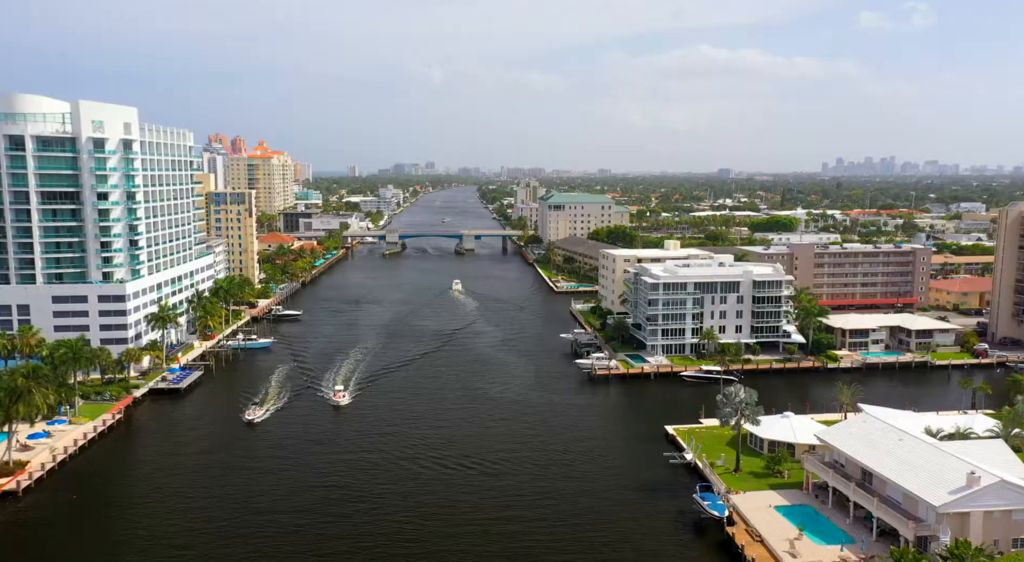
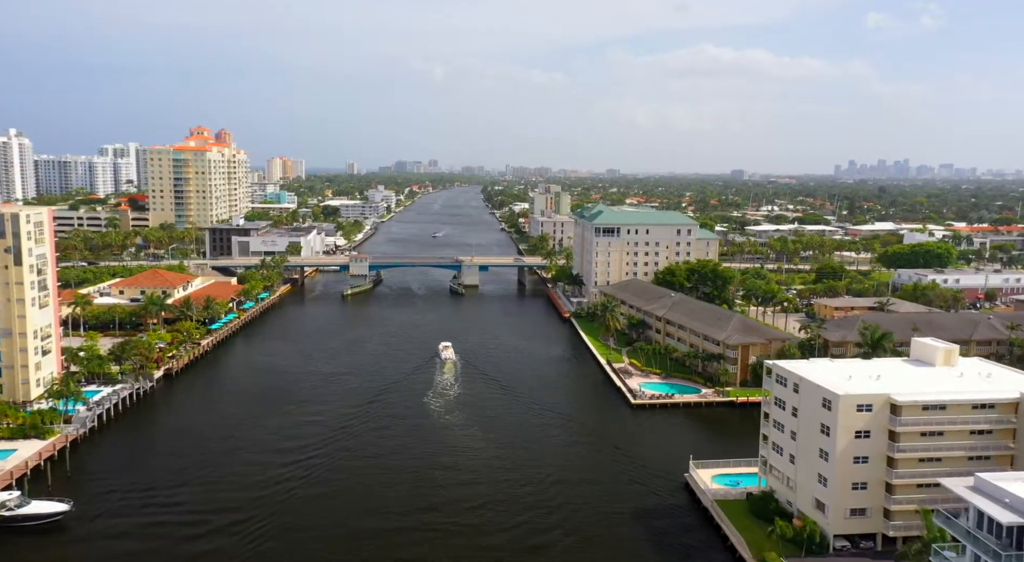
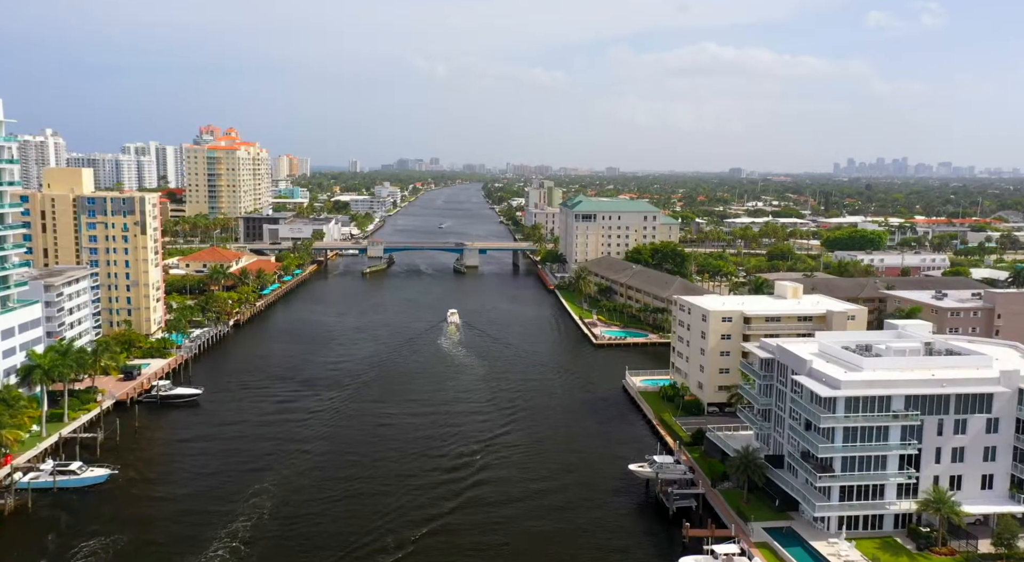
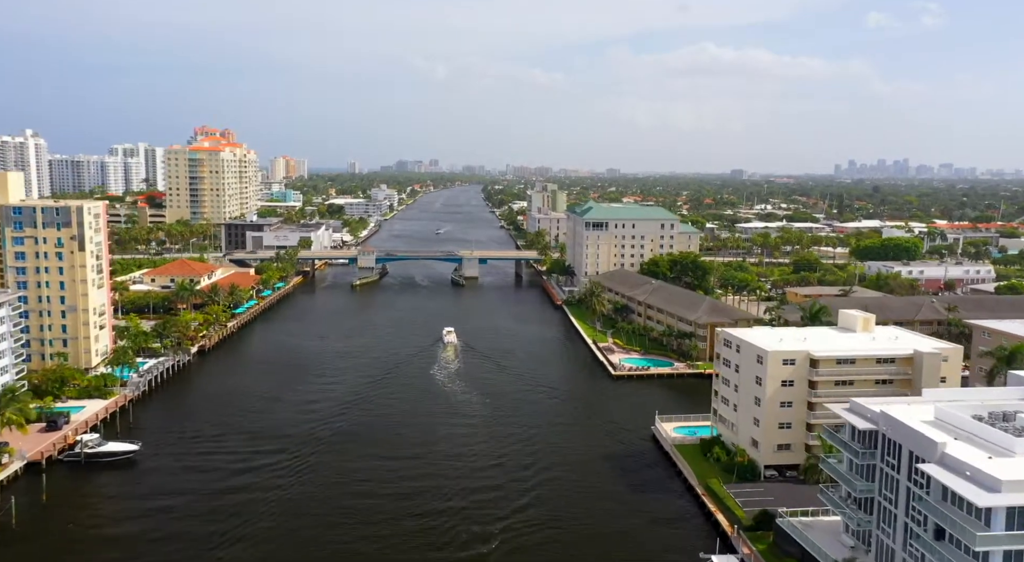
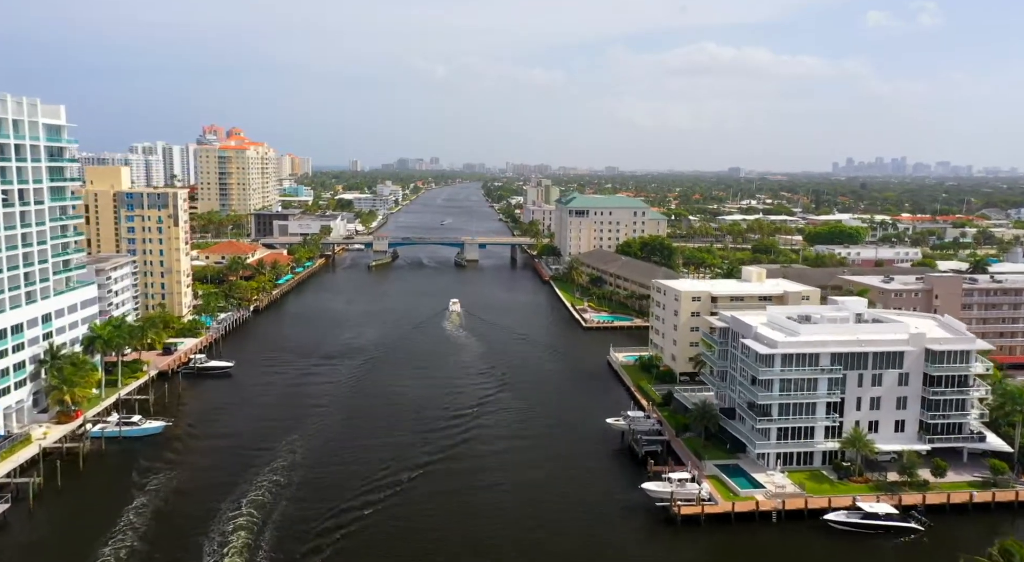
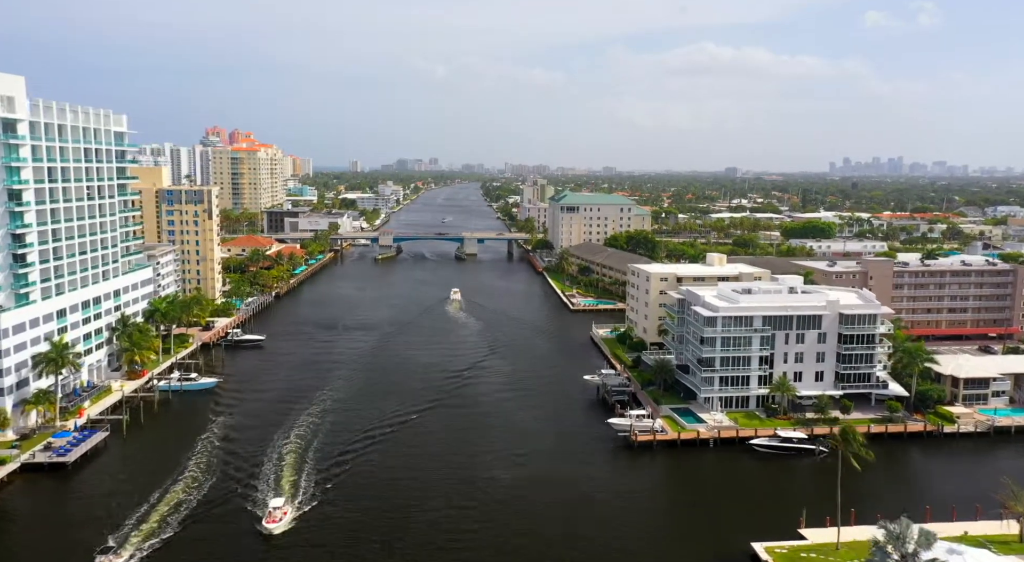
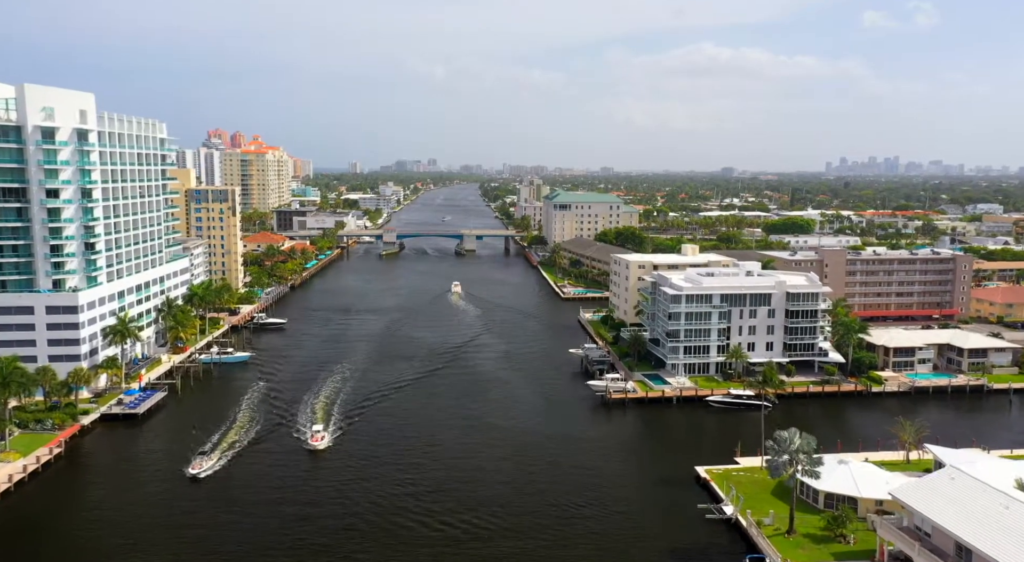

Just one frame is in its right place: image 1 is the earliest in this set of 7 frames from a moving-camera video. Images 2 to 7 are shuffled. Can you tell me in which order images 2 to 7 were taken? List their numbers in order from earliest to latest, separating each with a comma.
7, 6, 5, 3, 4, 2
